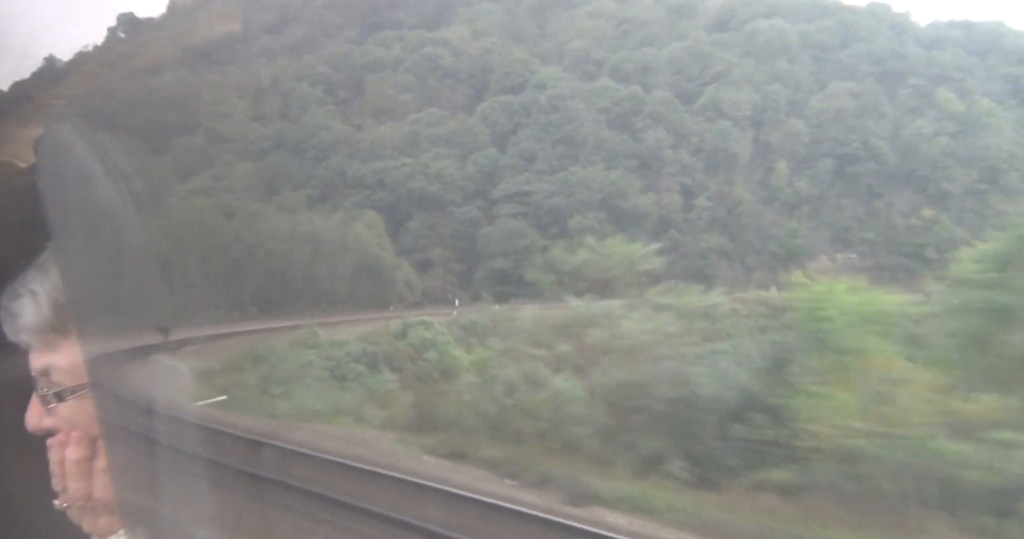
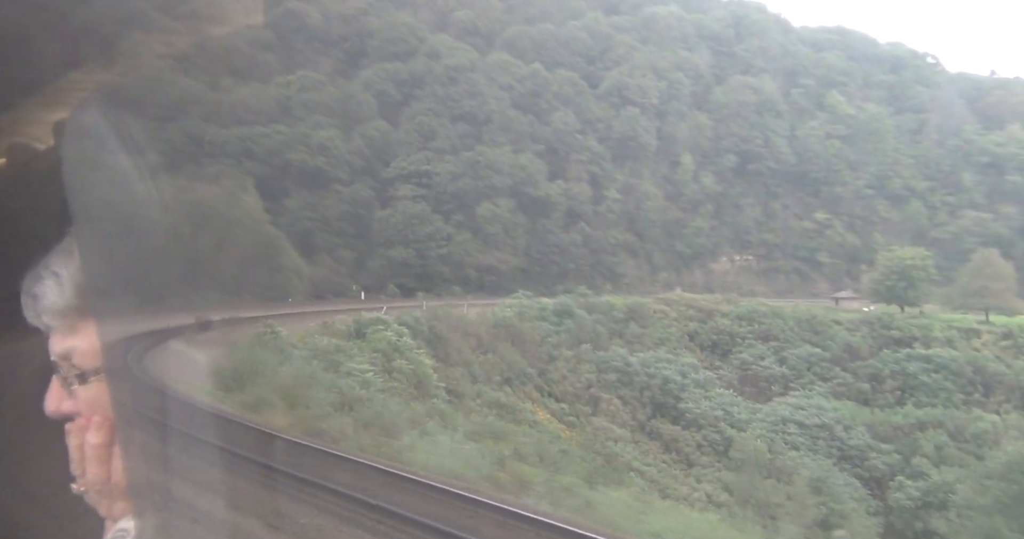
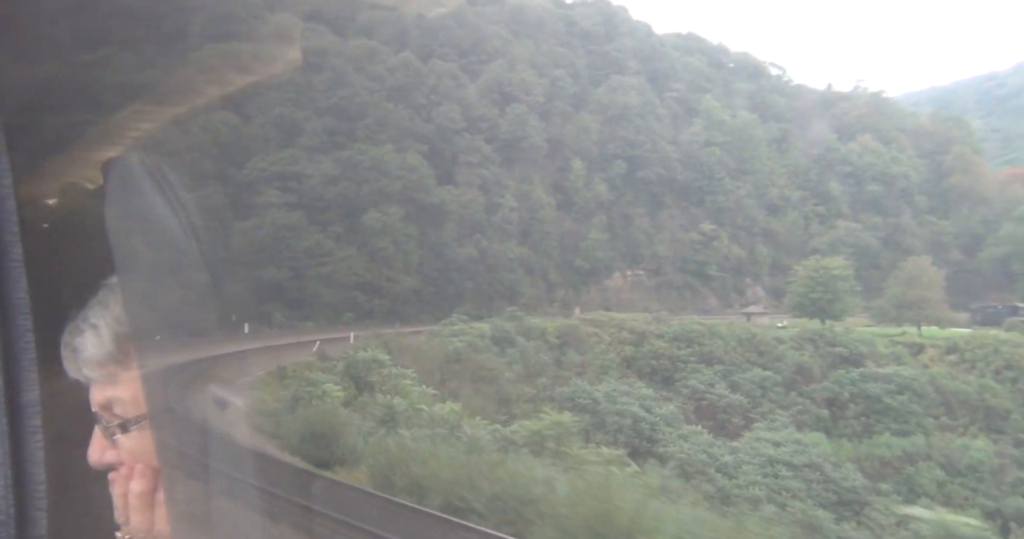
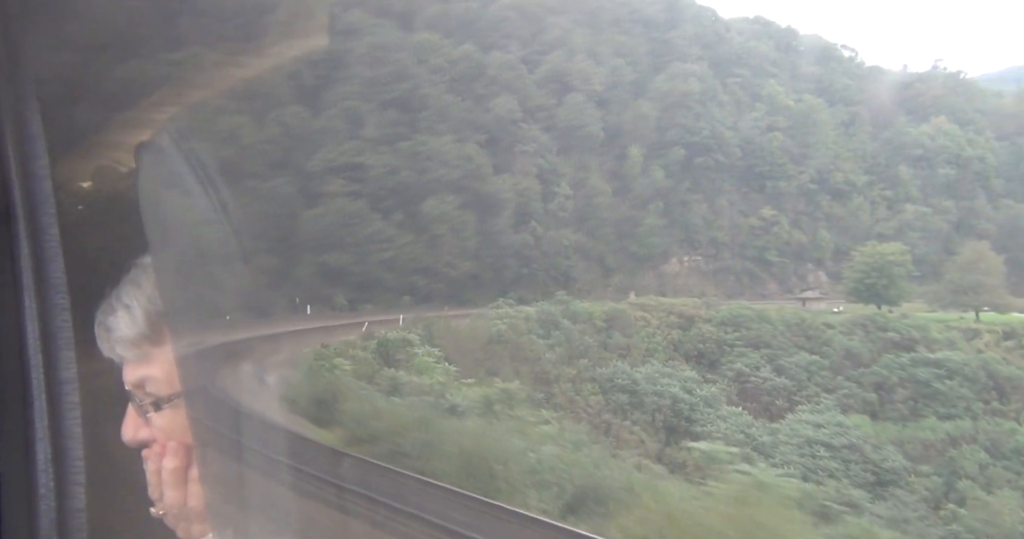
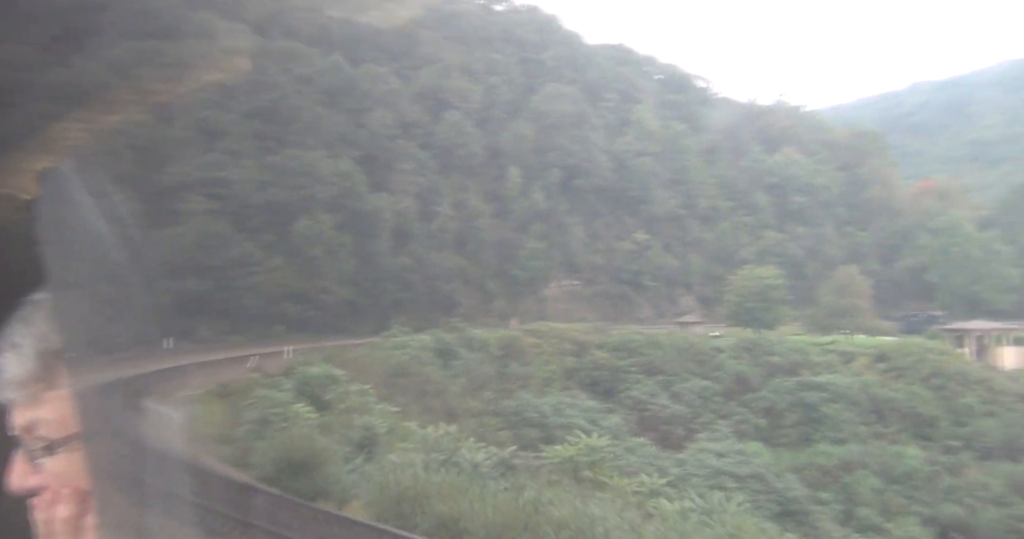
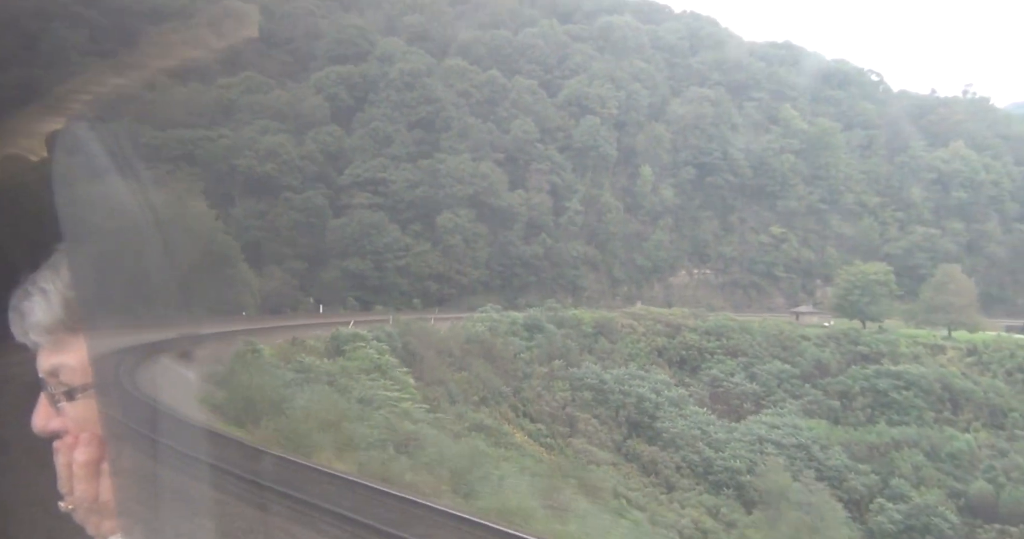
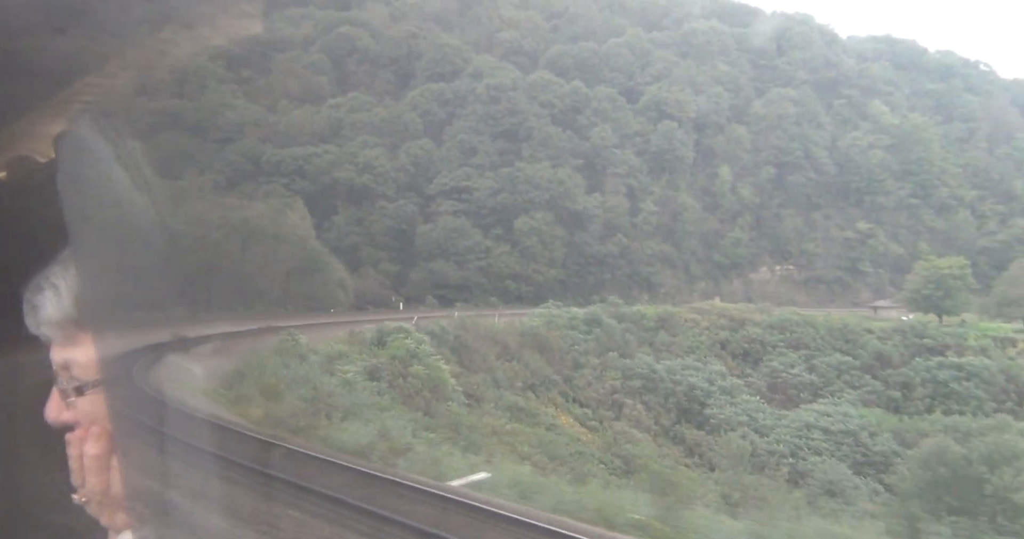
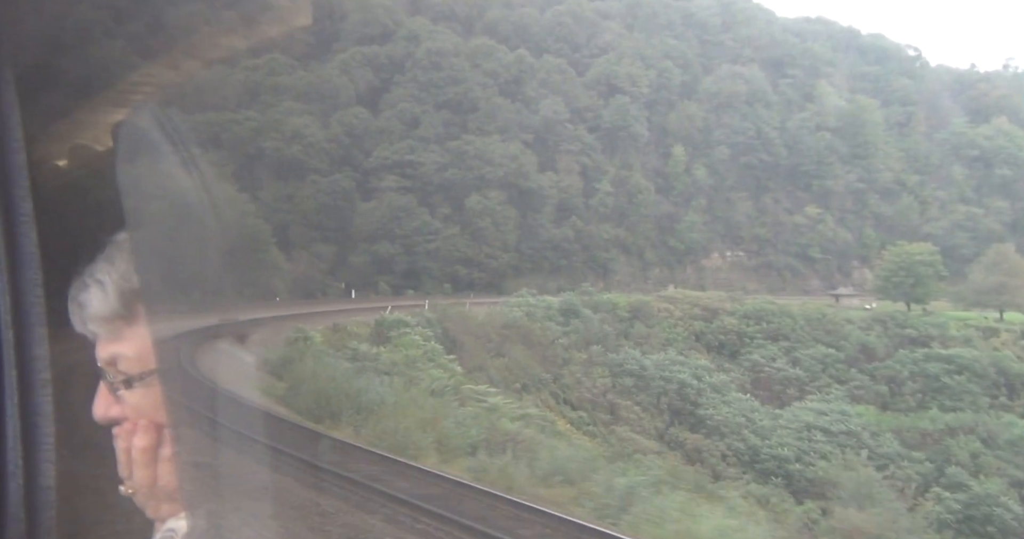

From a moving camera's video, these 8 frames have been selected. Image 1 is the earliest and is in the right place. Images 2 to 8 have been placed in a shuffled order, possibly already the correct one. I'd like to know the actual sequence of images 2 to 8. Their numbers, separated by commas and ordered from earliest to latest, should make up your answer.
7, 2, 6, 8, 4, 3, 5
